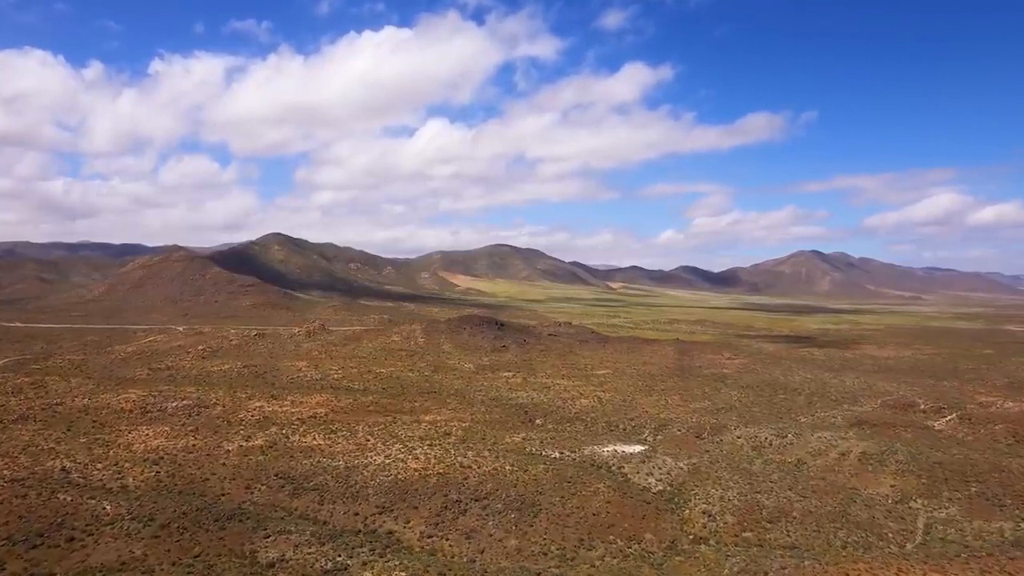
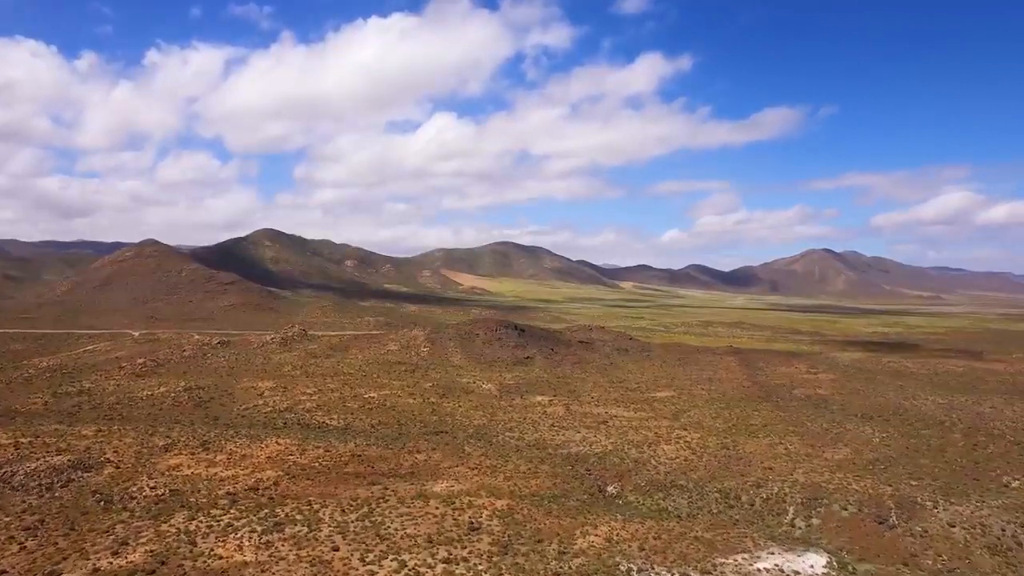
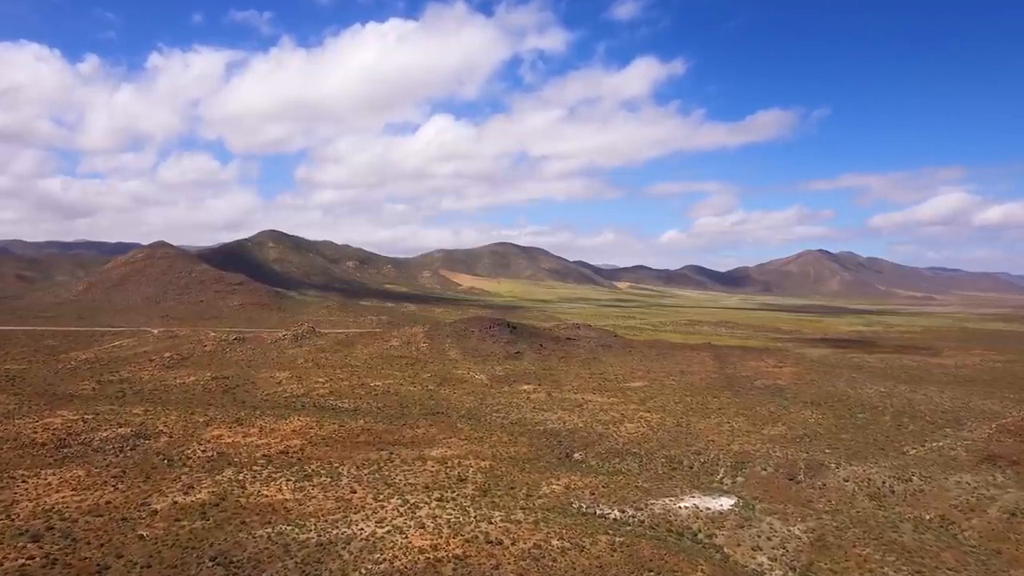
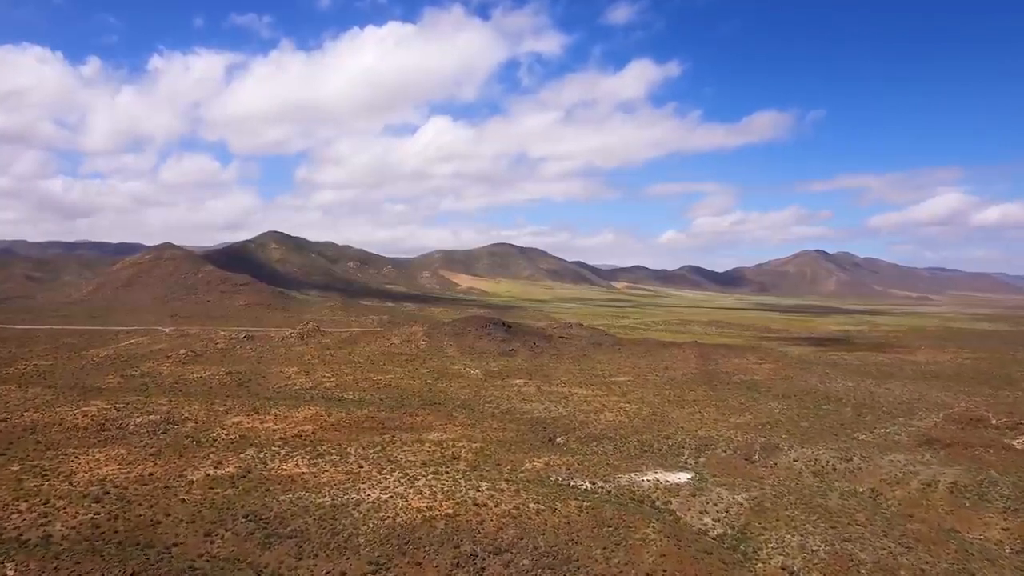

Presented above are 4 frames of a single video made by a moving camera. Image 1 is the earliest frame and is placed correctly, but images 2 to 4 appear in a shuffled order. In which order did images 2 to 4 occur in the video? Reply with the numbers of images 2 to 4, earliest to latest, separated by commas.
4, 3, 2
